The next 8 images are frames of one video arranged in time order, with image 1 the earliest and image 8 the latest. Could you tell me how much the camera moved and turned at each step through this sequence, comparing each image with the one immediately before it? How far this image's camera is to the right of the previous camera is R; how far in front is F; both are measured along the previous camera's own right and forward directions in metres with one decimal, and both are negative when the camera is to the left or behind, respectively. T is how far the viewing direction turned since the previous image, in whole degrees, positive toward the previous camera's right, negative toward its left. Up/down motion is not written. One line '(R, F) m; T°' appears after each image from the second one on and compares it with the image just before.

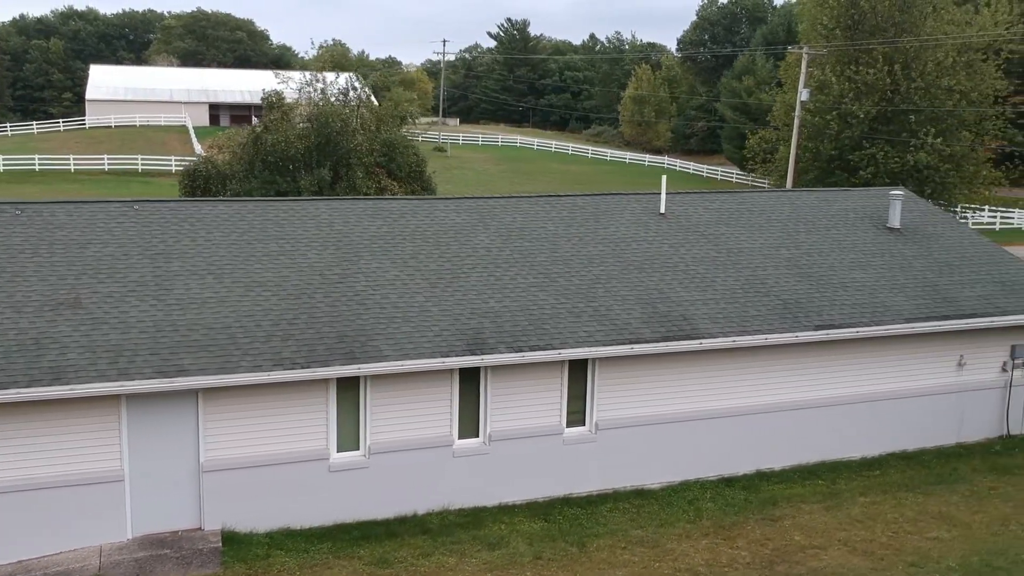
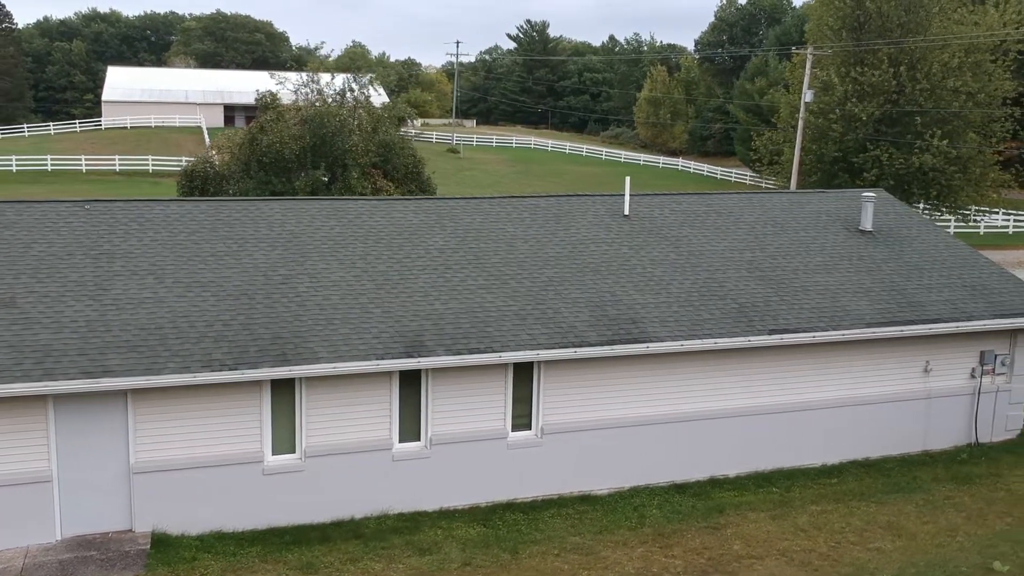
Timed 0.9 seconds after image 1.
(+0.9, +0.2) m; -1°
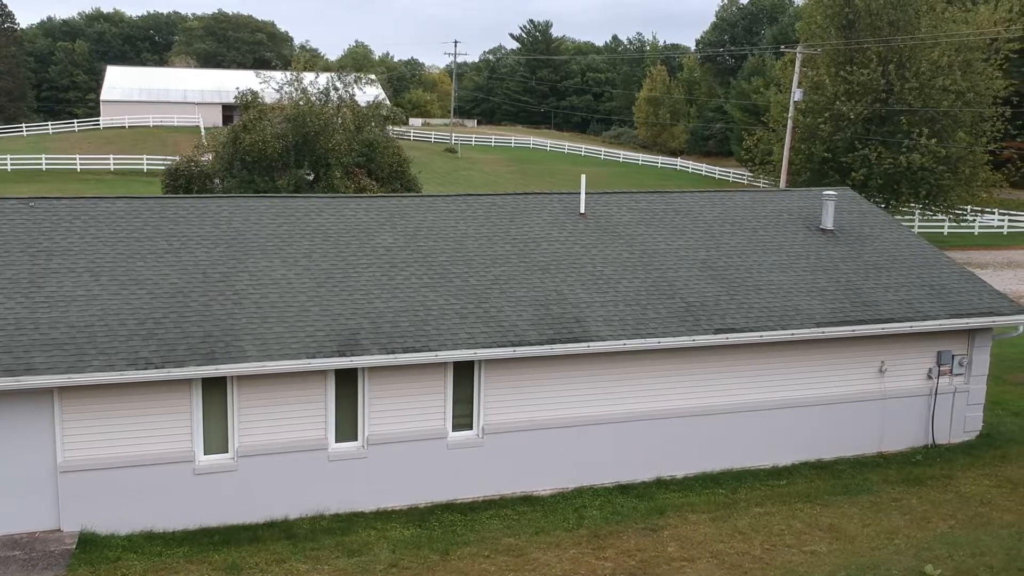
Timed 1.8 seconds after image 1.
(+0.8, +0.1) m; 0°
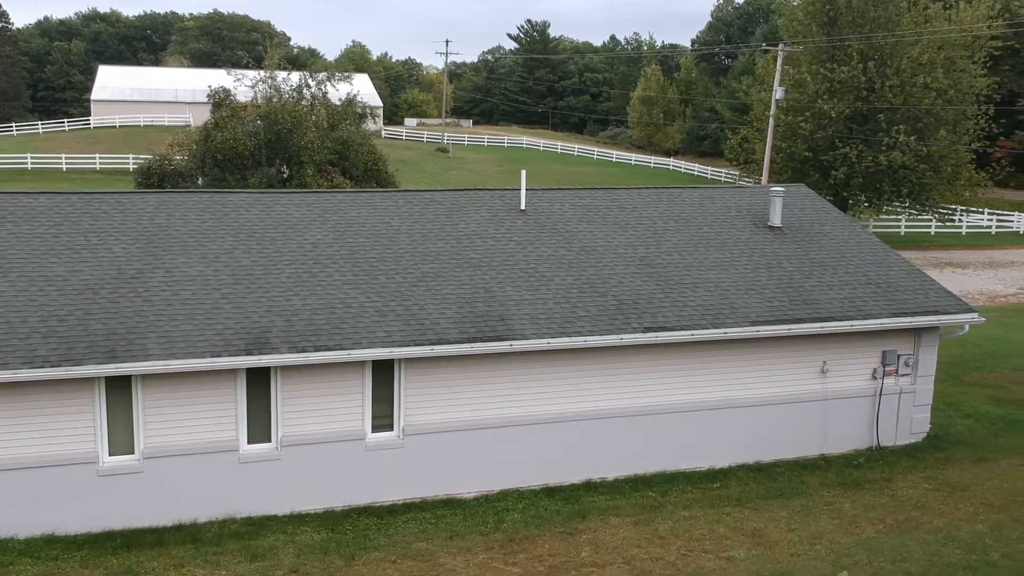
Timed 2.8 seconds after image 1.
(+0.9, +0.3) m; 0°
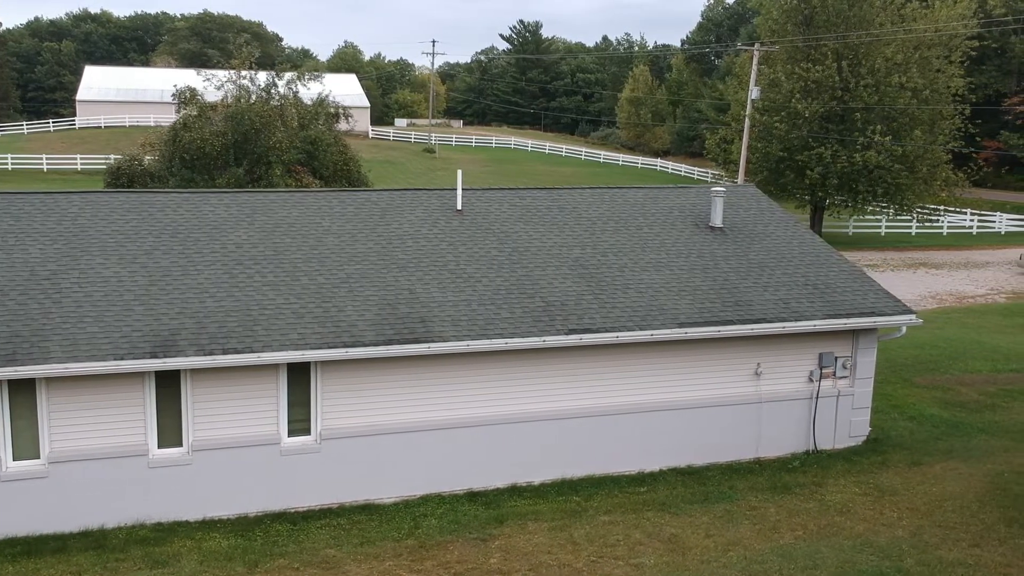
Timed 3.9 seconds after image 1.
(+0.9, +0.2) m; 0°
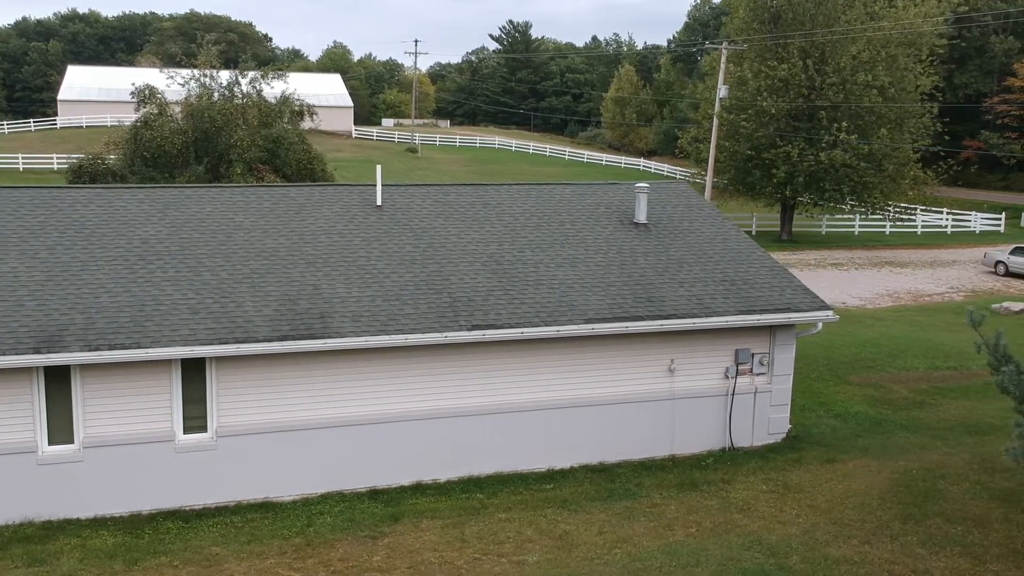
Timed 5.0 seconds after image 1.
(+1.0, +0.1) m; 0°
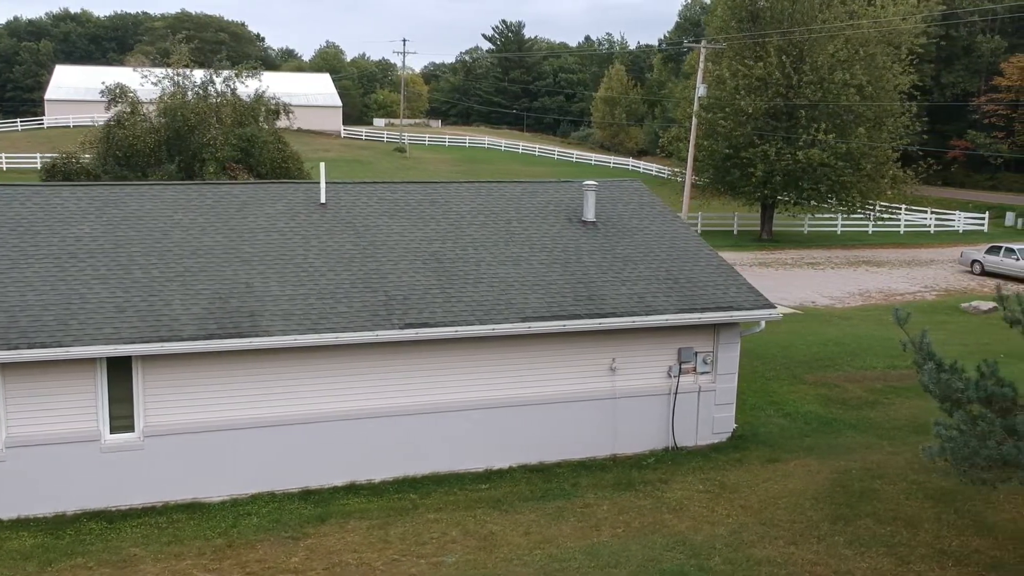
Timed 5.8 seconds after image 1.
(+0.7, +0.1) m; 0°
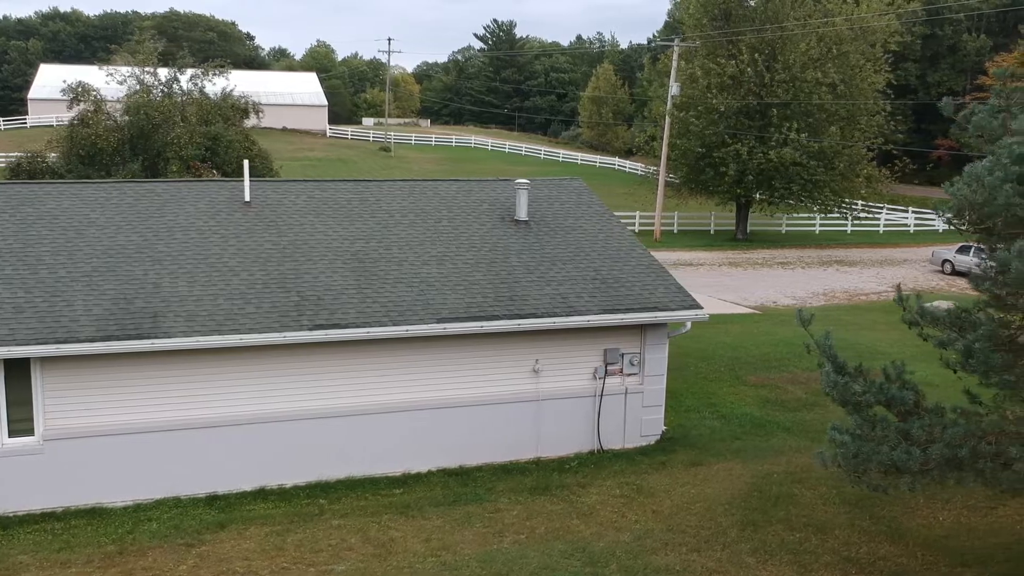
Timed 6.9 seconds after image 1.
(+0.9, +0.2) m; 0°
